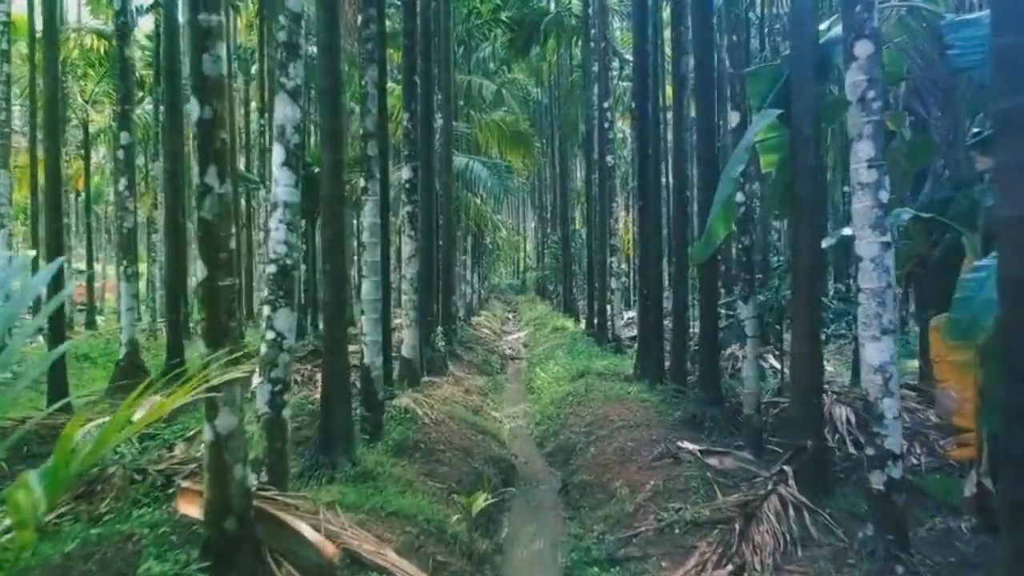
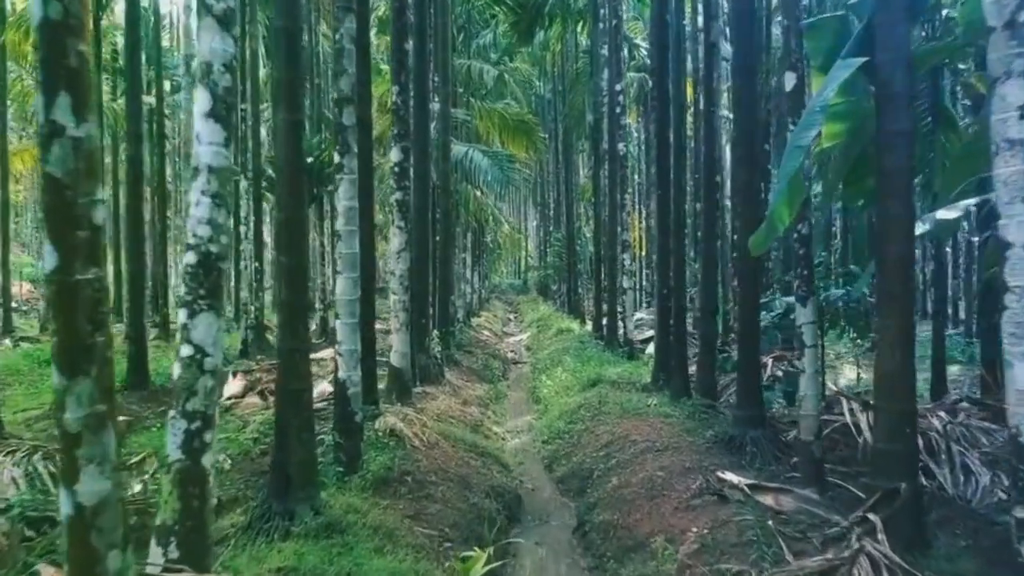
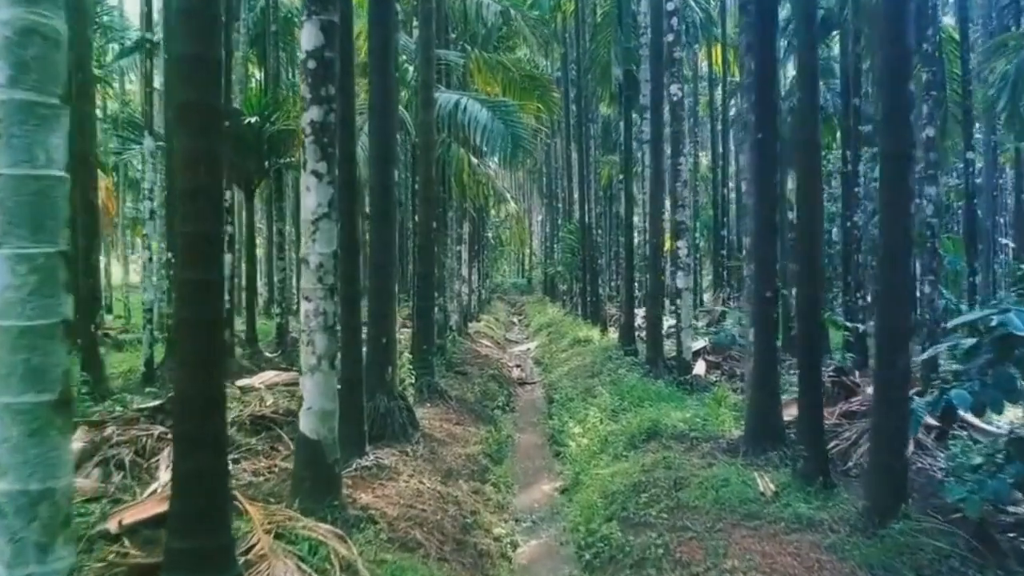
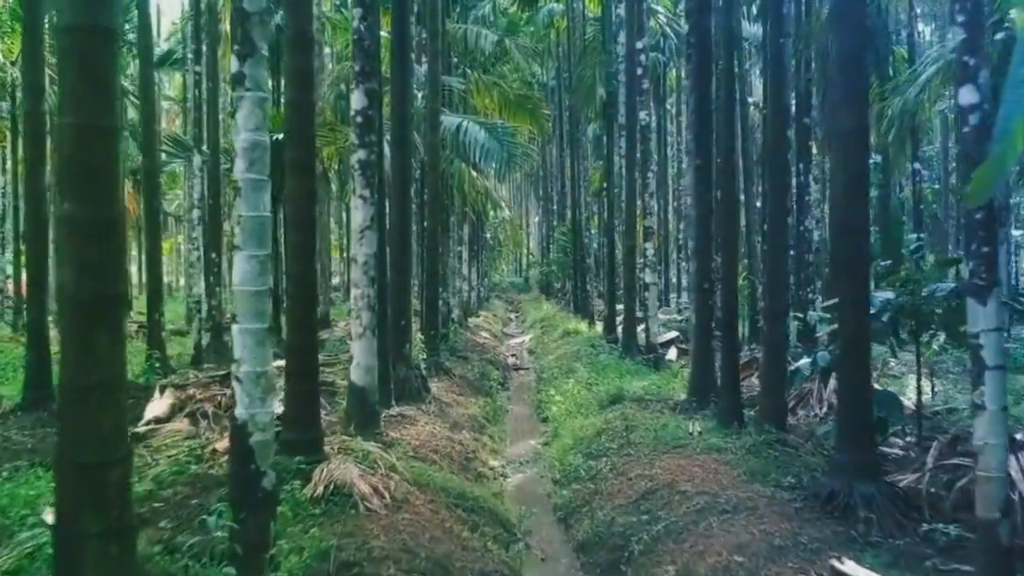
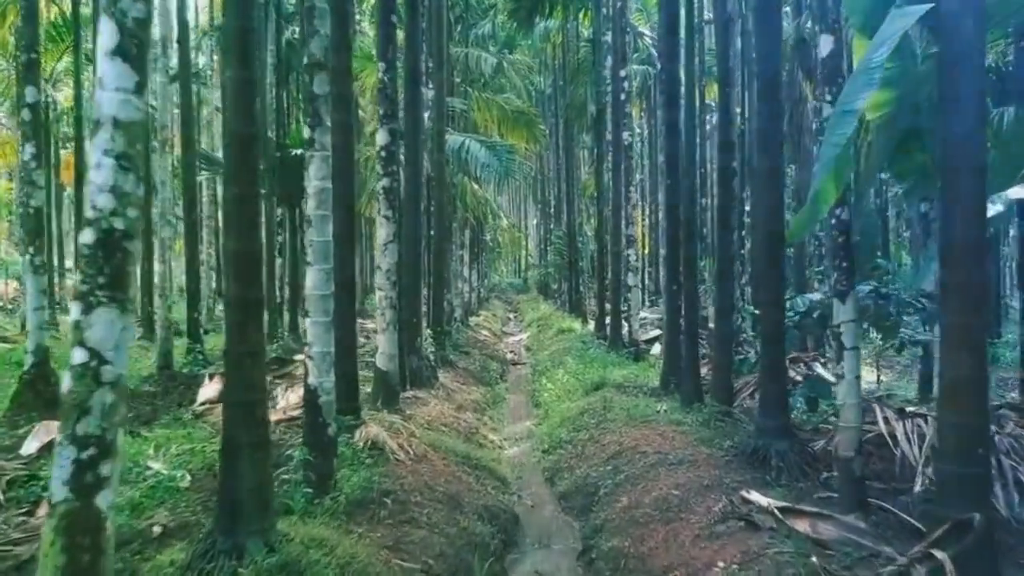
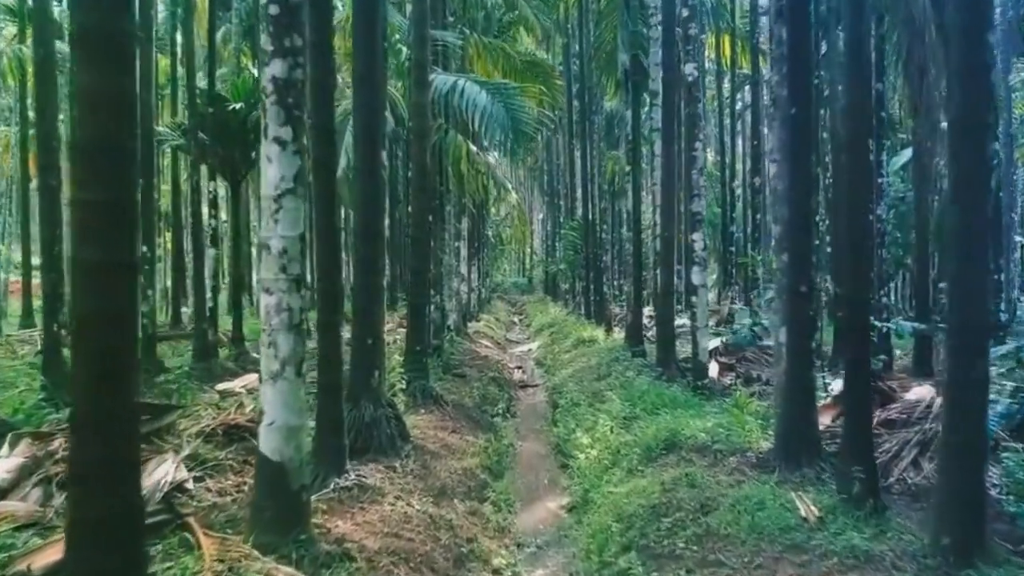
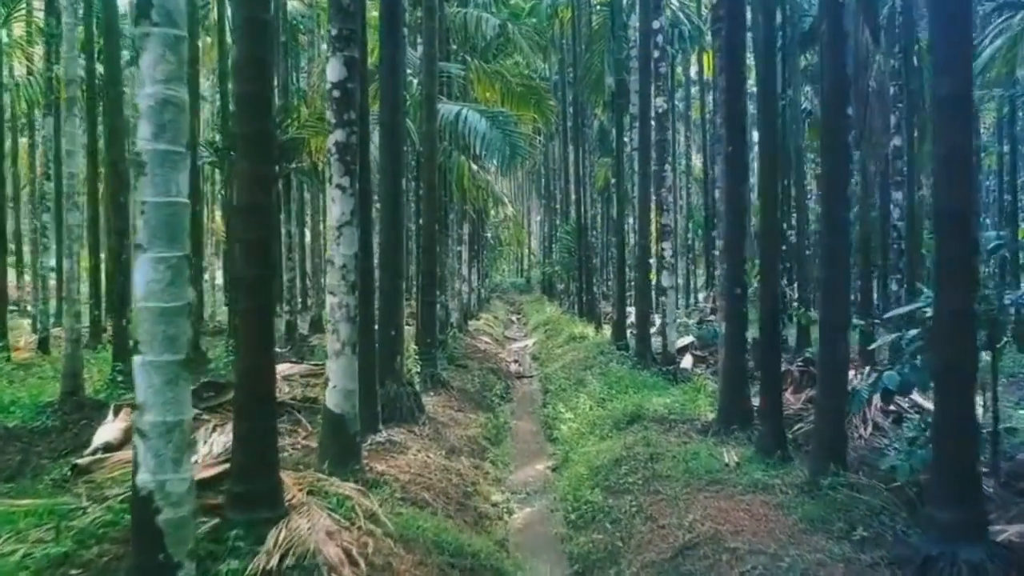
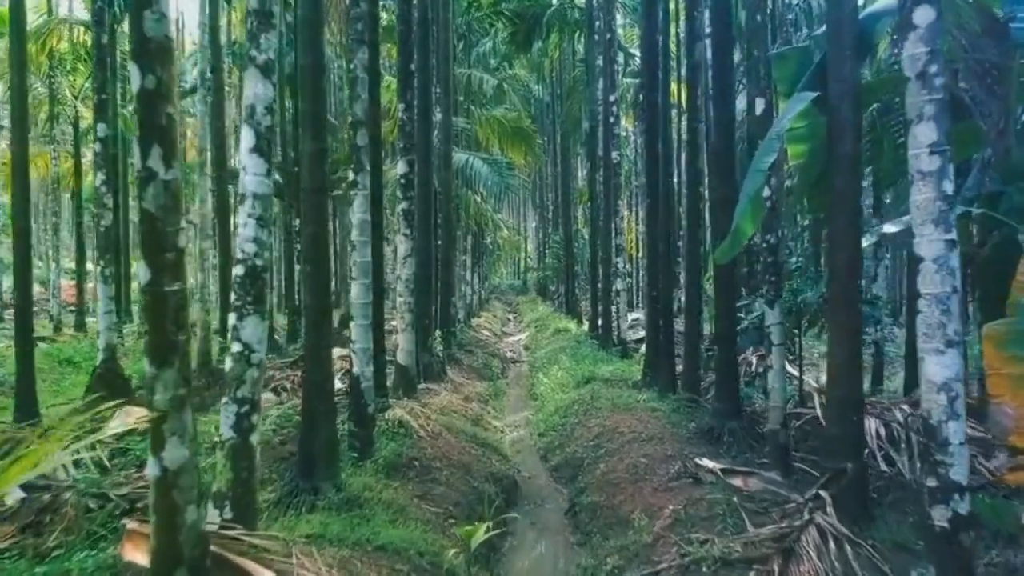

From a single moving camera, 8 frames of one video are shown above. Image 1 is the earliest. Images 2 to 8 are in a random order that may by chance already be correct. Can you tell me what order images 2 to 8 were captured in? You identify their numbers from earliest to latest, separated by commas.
8, 2, 5, 4, 7, 3, 6
